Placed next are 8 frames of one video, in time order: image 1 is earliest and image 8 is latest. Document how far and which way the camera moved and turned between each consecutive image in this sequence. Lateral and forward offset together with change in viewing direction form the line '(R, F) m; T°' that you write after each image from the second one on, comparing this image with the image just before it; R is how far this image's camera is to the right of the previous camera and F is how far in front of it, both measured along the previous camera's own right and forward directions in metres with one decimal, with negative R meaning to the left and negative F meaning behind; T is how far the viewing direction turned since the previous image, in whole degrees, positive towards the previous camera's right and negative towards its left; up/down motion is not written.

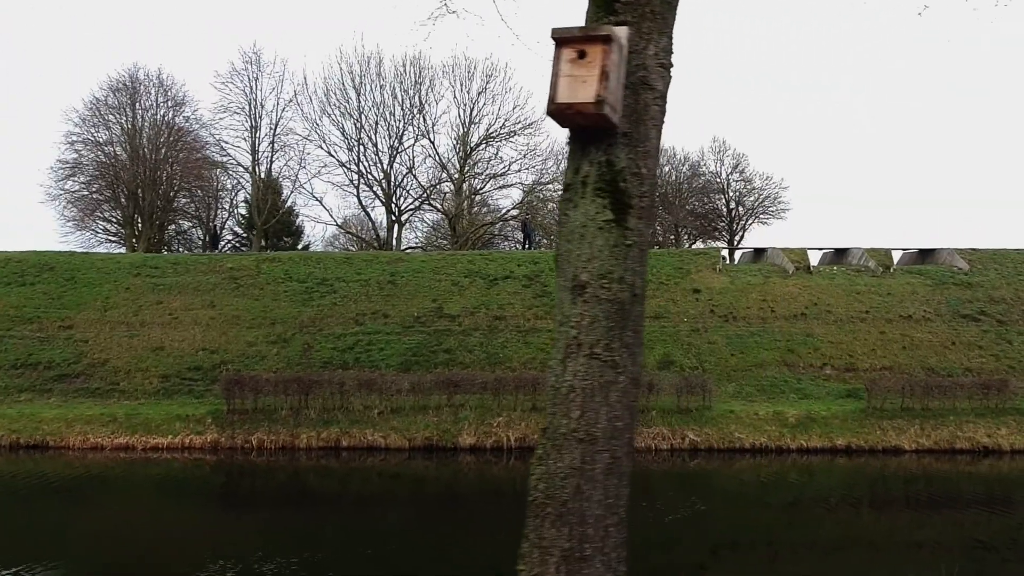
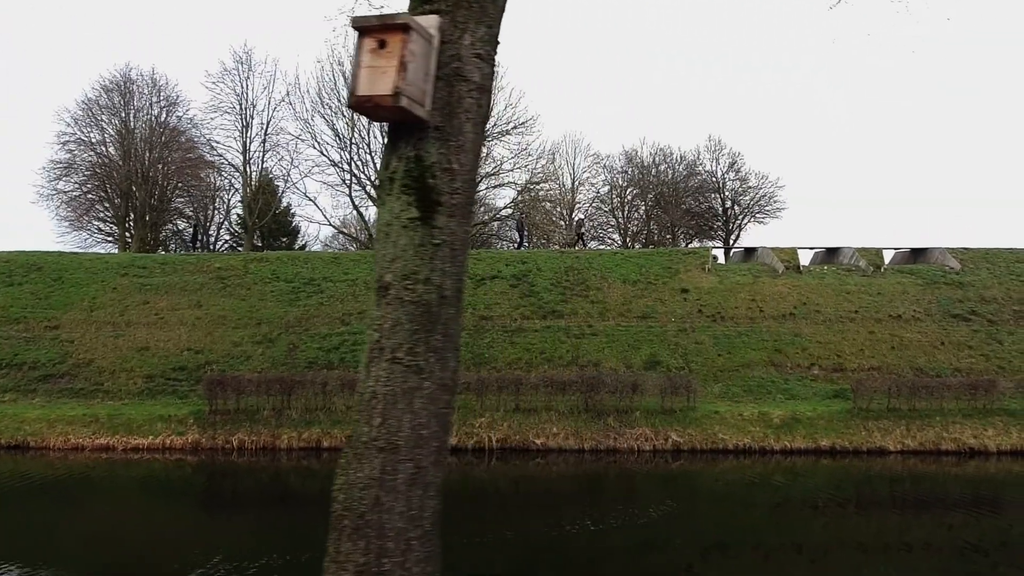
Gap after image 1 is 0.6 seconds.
(+0.6, +0.1) m; 0°
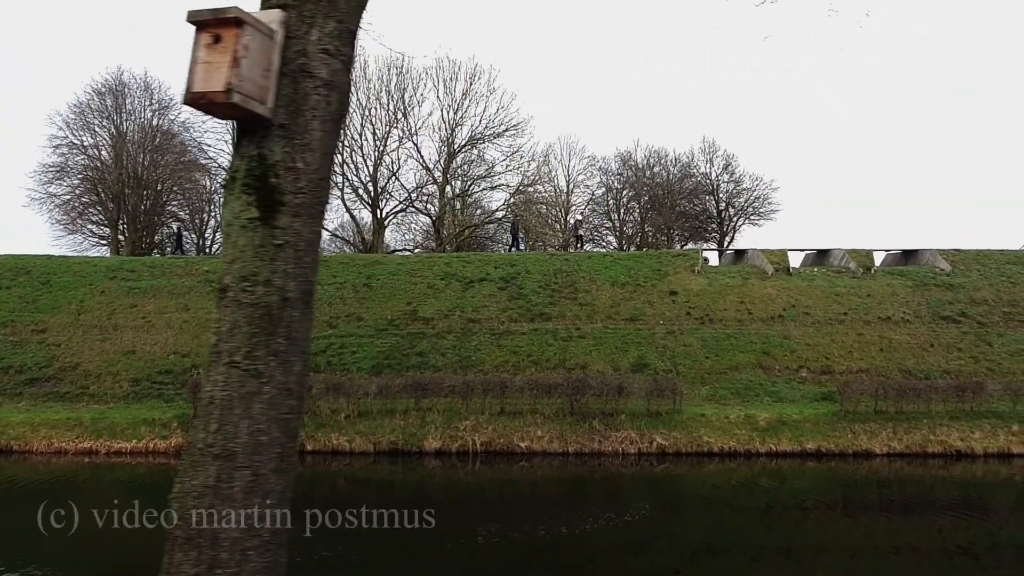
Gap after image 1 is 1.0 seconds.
(+0.4, +0.1) m; 0°
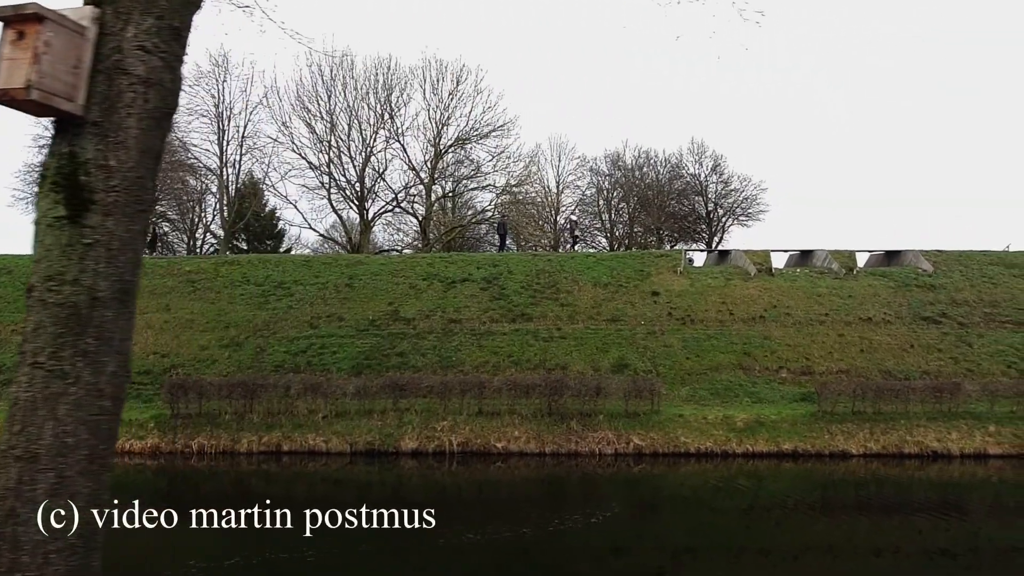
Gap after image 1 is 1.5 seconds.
(+0.5, 0.0) m; 0°
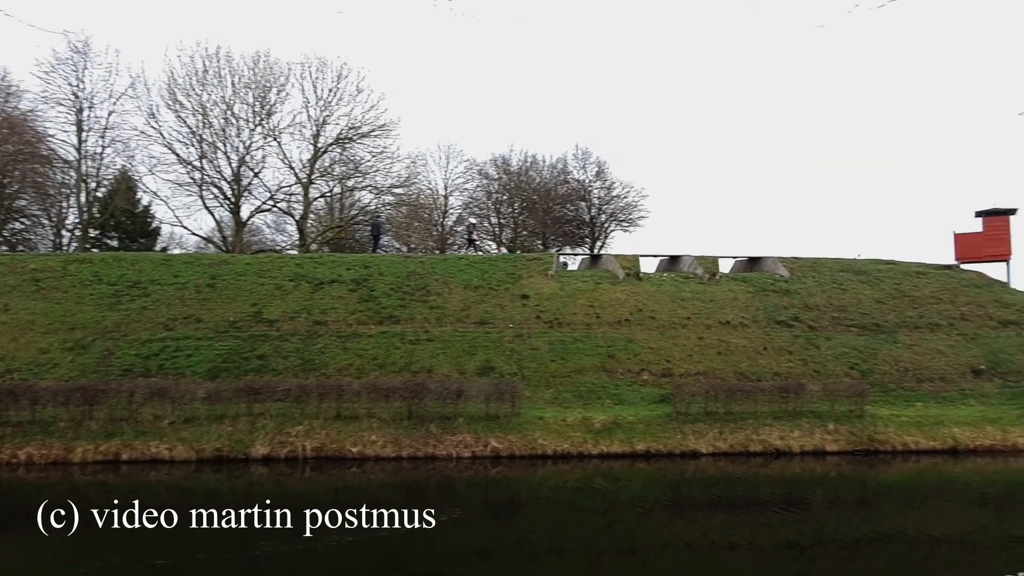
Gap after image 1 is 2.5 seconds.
(+1.1, +0.1) m; +7°
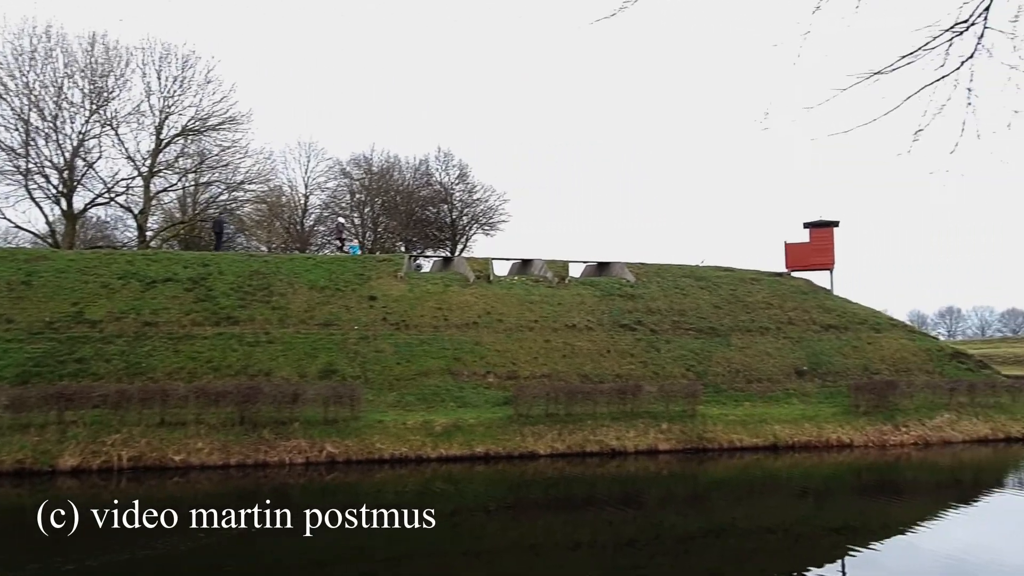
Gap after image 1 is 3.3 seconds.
(+0.8, +0.1) m; +9°
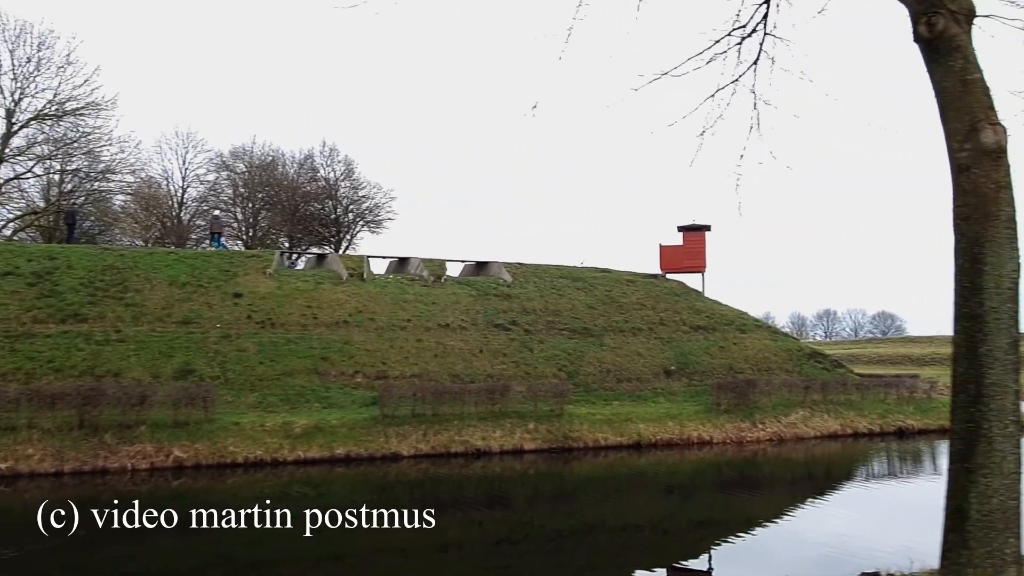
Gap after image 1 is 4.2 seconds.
(+0.9, +0.1) m; +7°
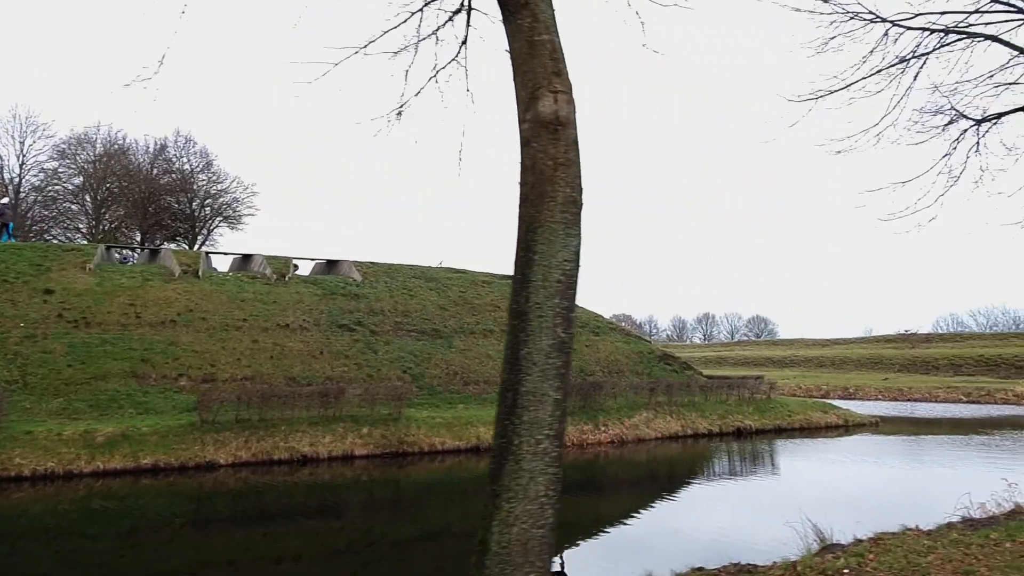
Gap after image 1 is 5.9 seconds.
(+1.5, +0.5) m; +7°
